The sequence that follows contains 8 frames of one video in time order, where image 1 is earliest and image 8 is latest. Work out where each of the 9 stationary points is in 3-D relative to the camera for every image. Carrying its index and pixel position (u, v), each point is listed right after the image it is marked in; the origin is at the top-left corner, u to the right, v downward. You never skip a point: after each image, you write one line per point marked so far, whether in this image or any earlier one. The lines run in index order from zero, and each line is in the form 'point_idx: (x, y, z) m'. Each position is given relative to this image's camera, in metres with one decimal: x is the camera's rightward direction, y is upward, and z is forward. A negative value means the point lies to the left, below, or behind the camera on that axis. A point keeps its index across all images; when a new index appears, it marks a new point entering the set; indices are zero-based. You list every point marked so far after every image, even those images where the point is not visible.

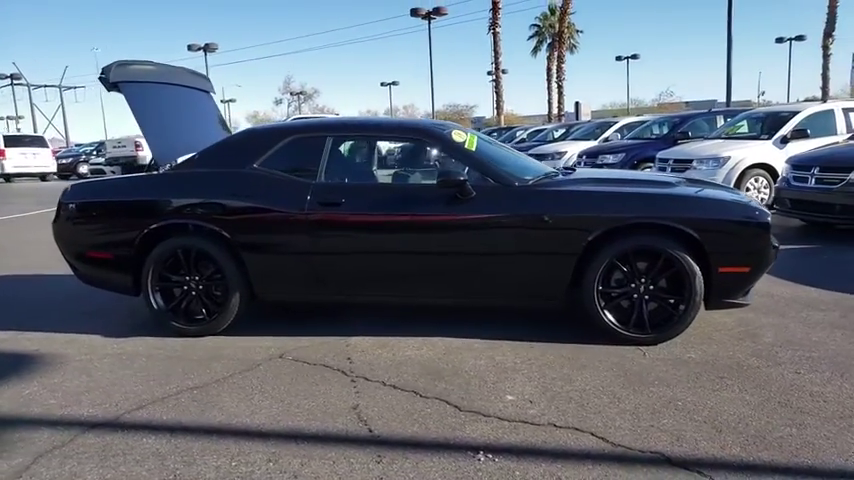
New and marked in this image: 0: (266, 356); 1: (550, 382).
0: (-1.0, -0.7, +4.3) m
1: (+0.7, -0.8, +3.7) m
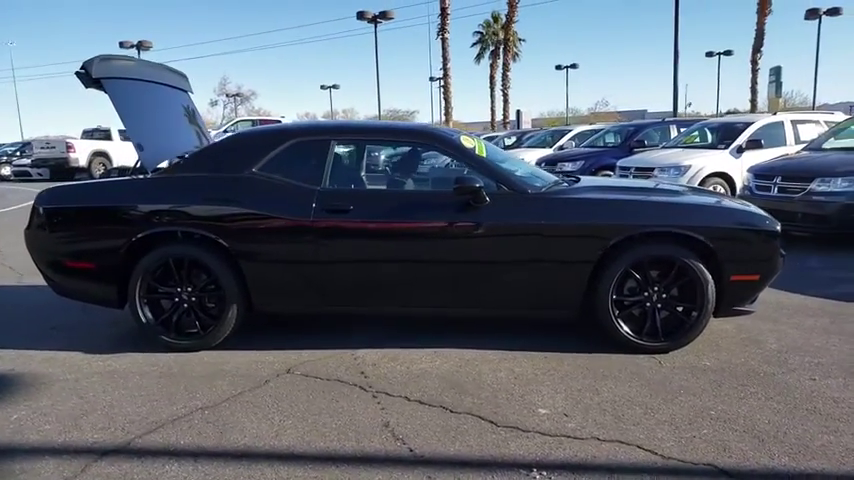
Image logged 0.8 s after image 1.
0: (-0.9, -0.8, +4.0) m
1: (+0.8, -0.8, +3.7) m
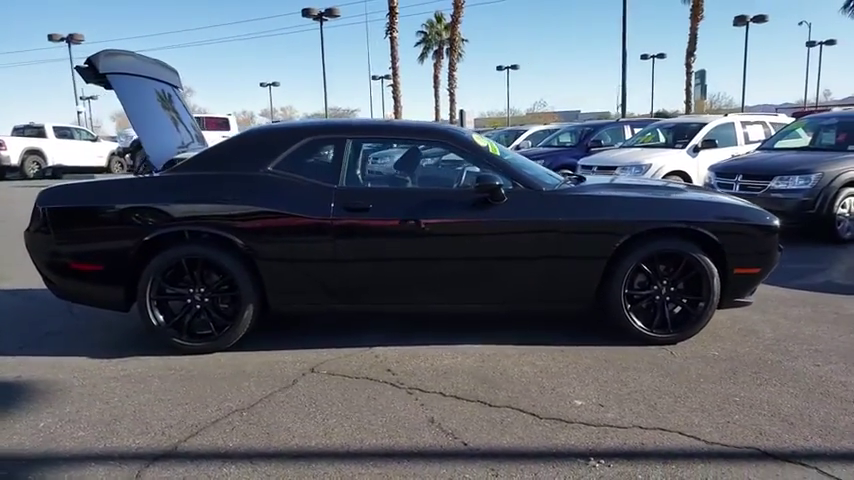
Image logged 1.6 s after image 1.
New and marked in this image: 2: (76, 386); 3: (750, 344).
0: (-0.7, -0.8, +4.0) m
1: (+1.0, -0.8, +3.8) m
2: (-2.0, -0.8, +3.9) m
3: (+2.1, -0.7, +4.5) m
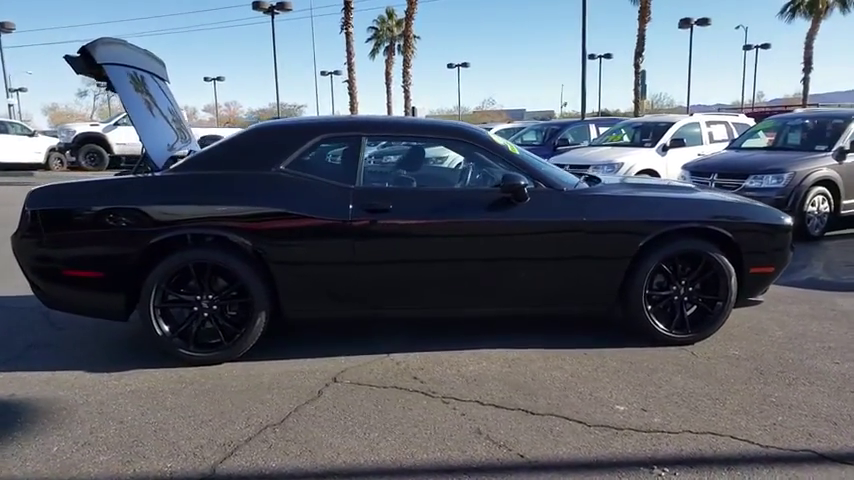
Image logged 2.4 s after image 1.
0: (-0.6, -0.8, +3.8) m
1: (+1.2, -0.8, +3.7) m
2: (-1.8, -0.9, +3.5) m
3: (+2.2, -0.7, +4.5) m
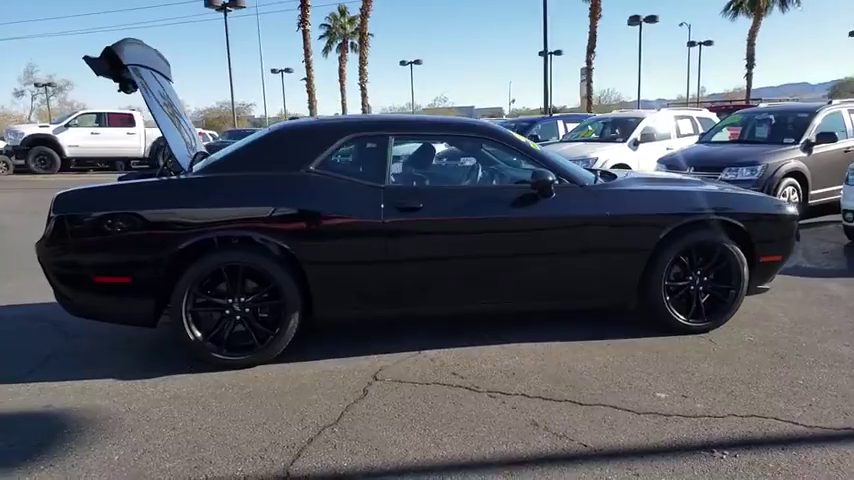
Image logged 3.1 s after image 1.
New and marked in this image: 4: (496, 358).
0: (-0.3, -0.8, +3.8) m
1: (+1.4, -0.8, +3.9) m
2: (-1.5, -0.9, +3.5) m
3: (+2.4, -0.6, +4.7) m
4: (+0.4, -0.7, +4.2) m
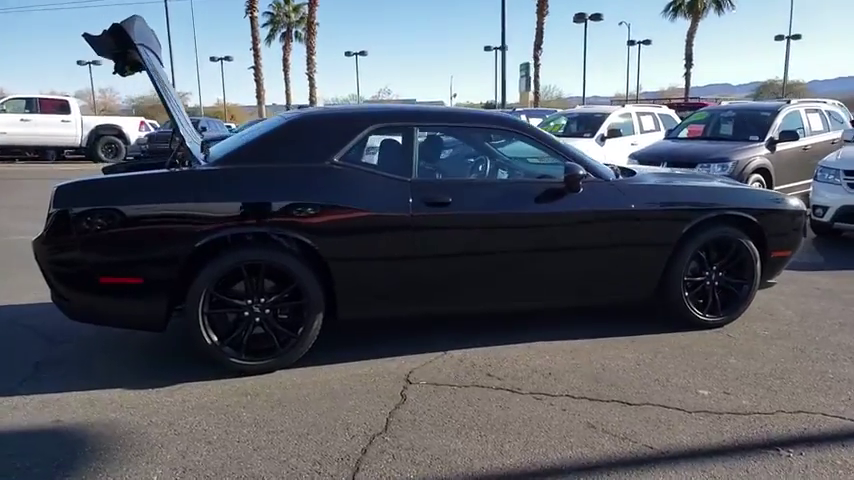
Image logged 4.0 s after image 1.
0: (-0.1, -0.8, +3.6) m
1: (+1.6, -0.7, +3.9) m
2: (-1.3, -0.9, +3.2) m
3: (+2.5, -0.6, +4.8) m
4: (+0.6, -0.7, +4.0) m
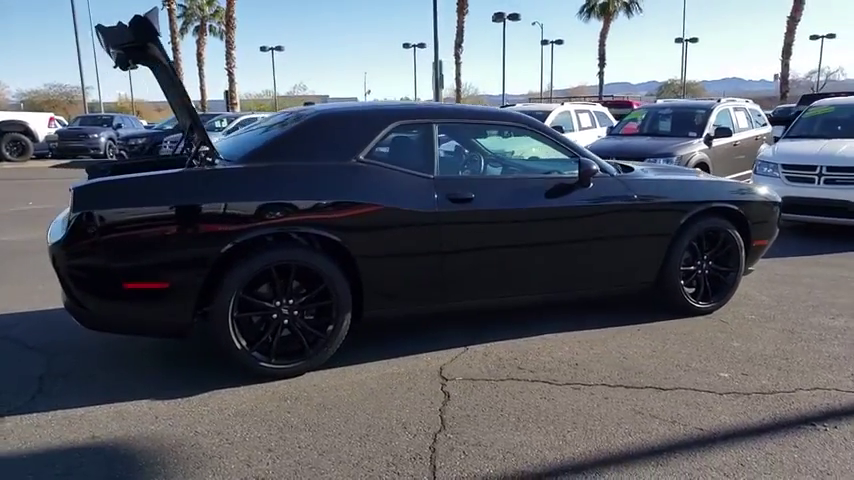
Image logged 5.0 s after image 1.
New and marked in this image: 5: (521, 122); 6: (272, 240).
0: (+0.1, -0.8, +3.6) m
1: (+1.7, -0.7, +4.1) m
2: (-1.0, -0.9, +3.0) m
3: (+2.5, -0.5, +5.1) m
4: (+0.7, -0.7, +4.1) m
5: (+0.6, +0.8, +4.4) m
6: (-0.8, 0.0, +3.6) m
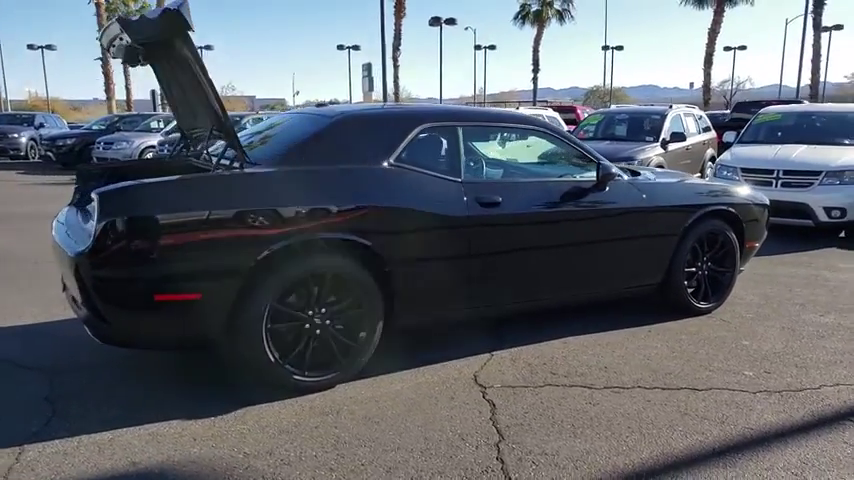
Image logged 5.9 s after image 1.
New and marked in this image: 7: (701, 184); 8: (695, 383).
0: (+0.3, -0.8, +3.5) m
1: (+1.9, -0.7, +4.2) m
2: (-0.7, -0.9, +2.8) m
3: (+2.6, -0.5, +5.3) m
4: (+0.9, -0.7, +4.1) m
5: (+0.7, +0.7, +4.4) m
6: (-0.6, 0.0, +3.4) m
7: (+2.0, +0.4, +5.0) m
8: (+1.4, -0.8, +3.7) m
